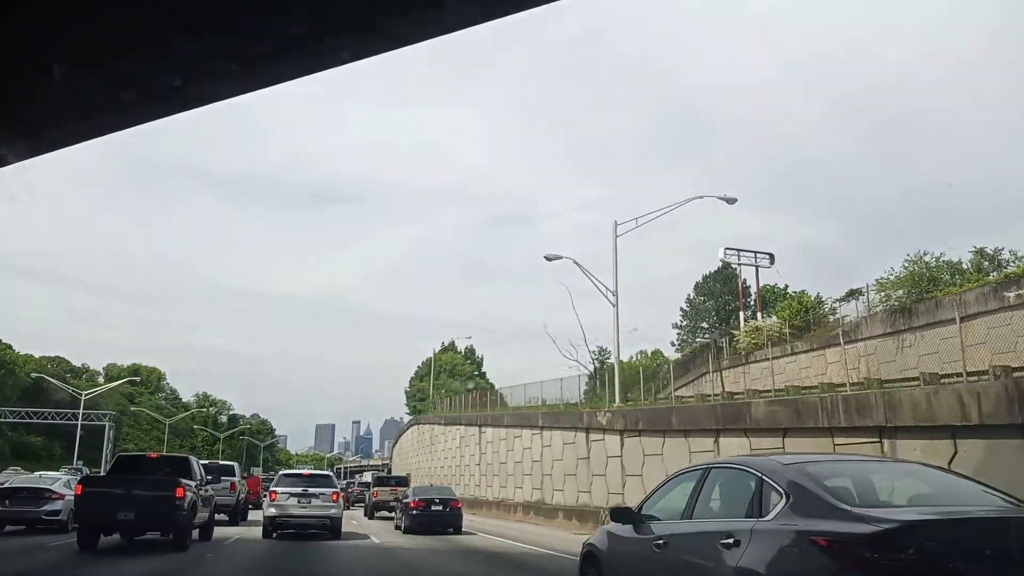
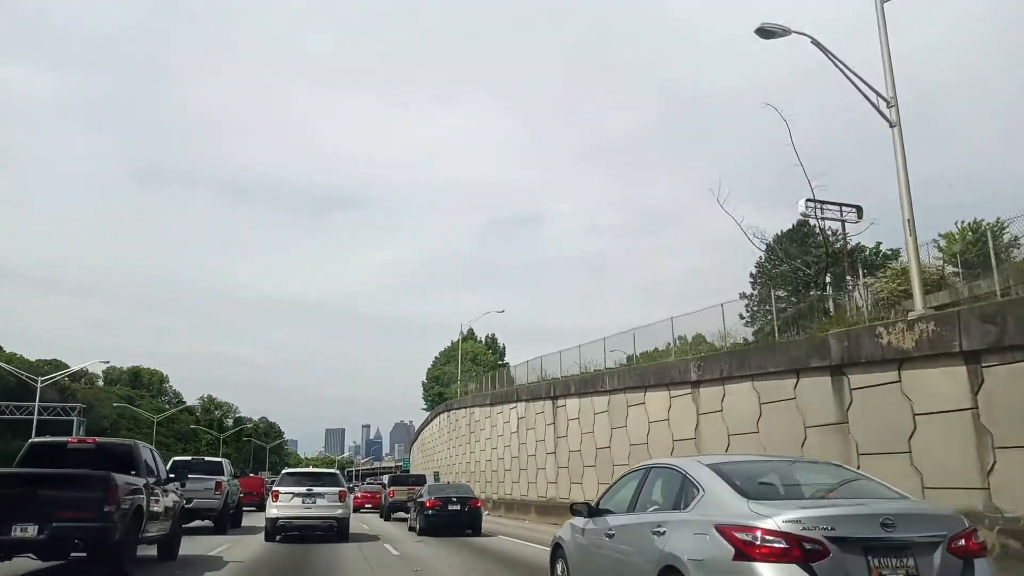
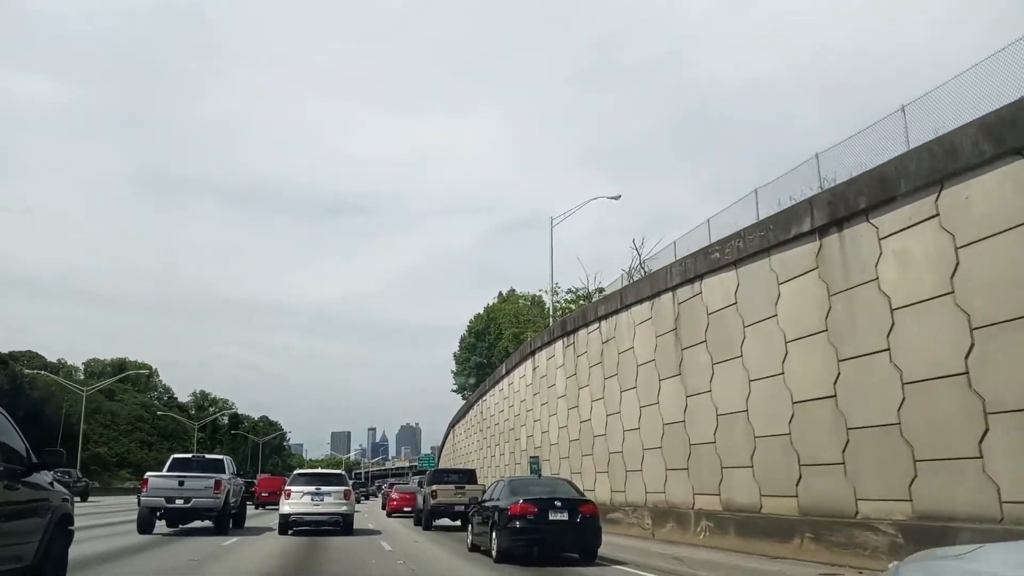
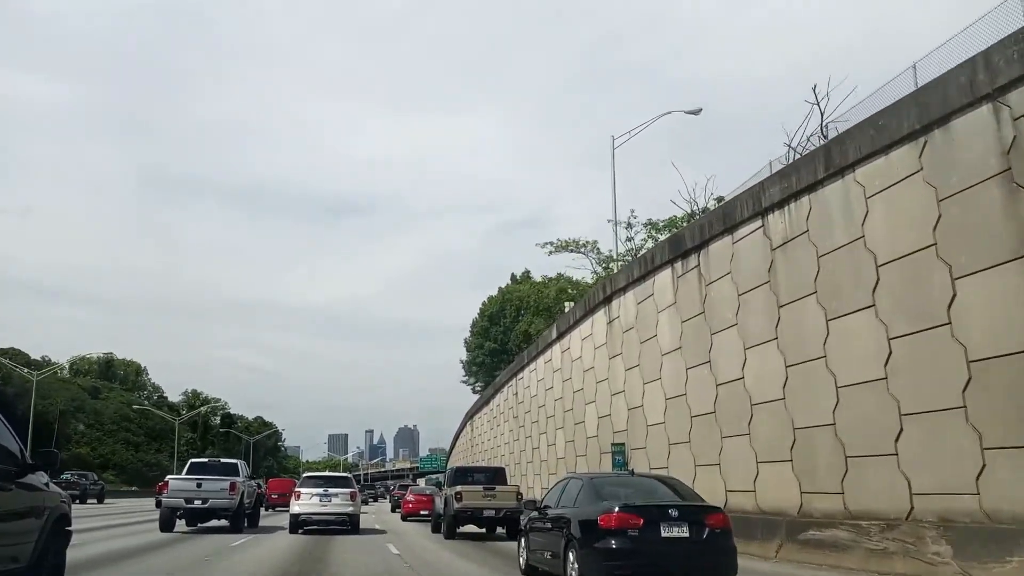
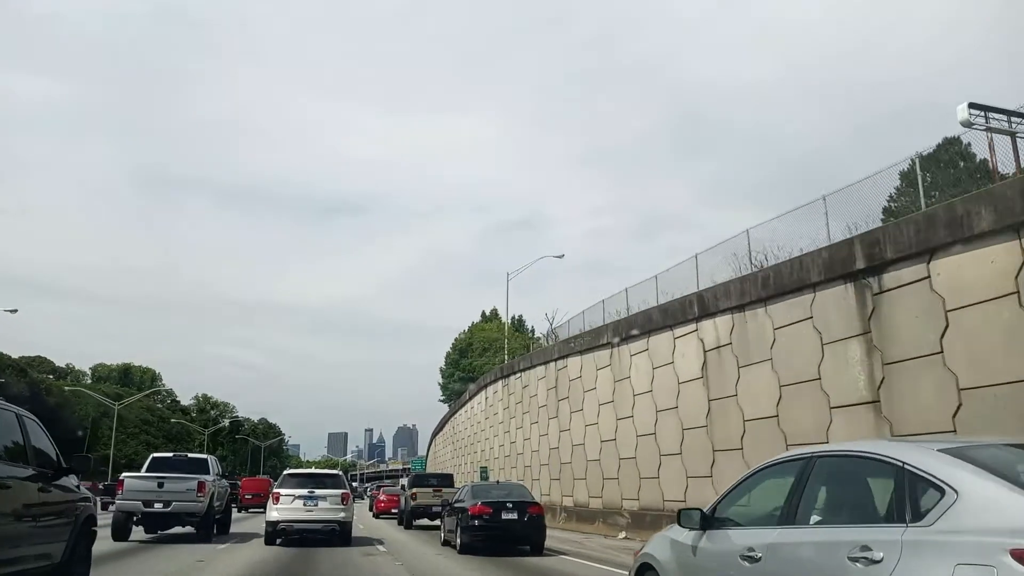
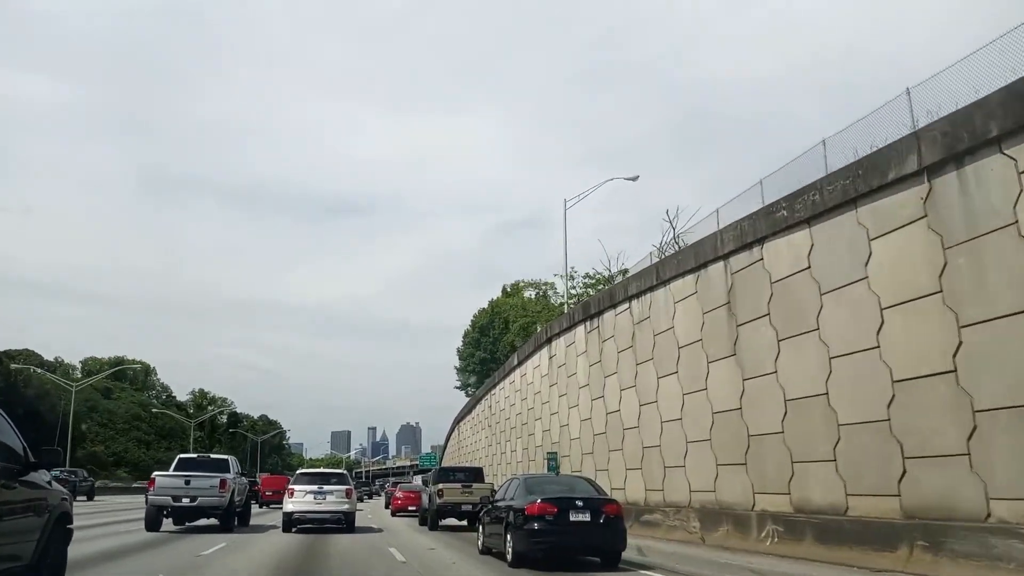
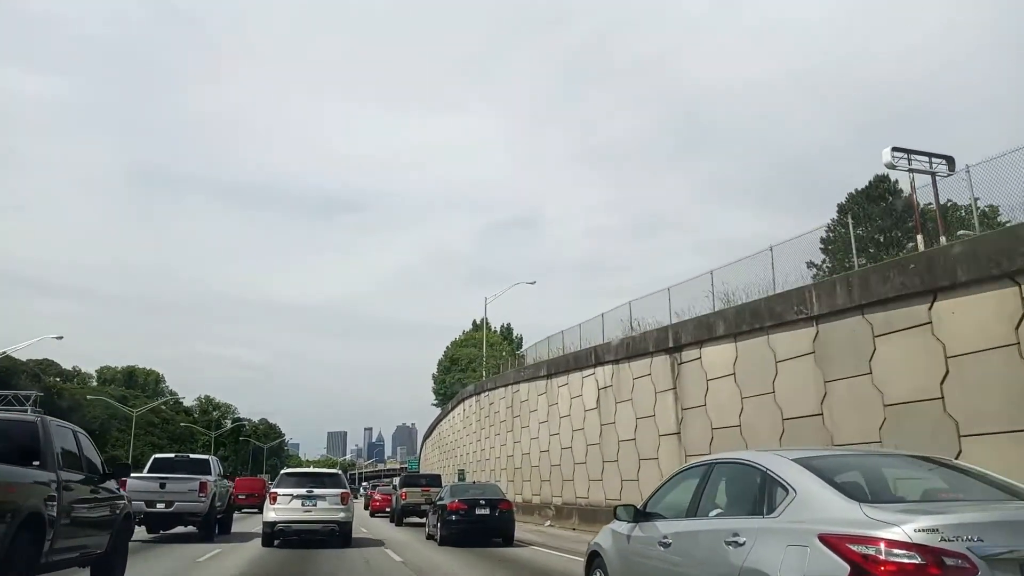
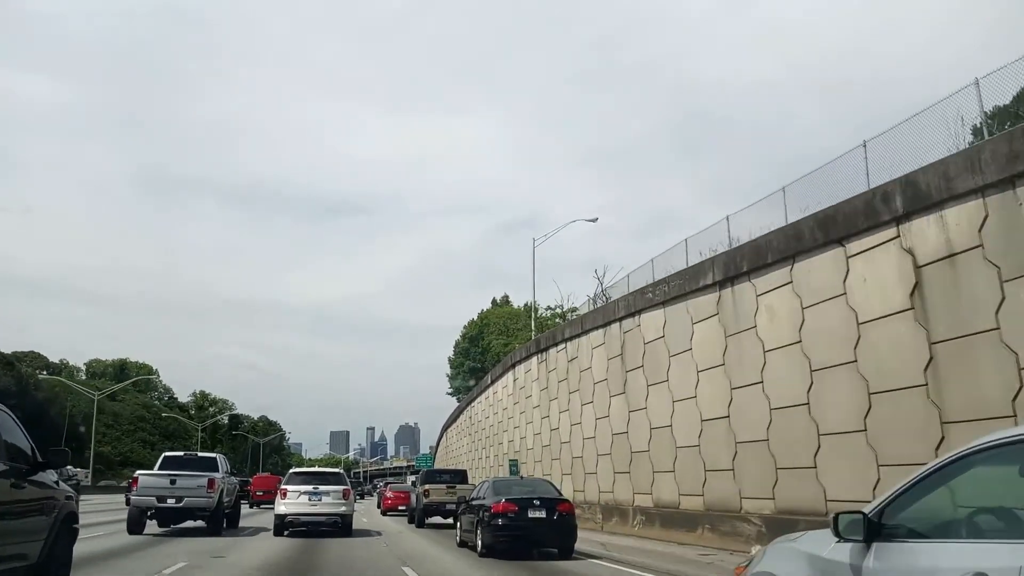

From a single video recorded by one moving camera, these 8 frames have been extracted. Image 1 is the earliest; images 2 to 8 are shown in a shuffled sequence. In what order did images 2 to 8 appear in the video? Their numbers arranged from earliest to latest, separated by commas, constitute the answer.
2, 7, 5, 8, 3, 6, 4
